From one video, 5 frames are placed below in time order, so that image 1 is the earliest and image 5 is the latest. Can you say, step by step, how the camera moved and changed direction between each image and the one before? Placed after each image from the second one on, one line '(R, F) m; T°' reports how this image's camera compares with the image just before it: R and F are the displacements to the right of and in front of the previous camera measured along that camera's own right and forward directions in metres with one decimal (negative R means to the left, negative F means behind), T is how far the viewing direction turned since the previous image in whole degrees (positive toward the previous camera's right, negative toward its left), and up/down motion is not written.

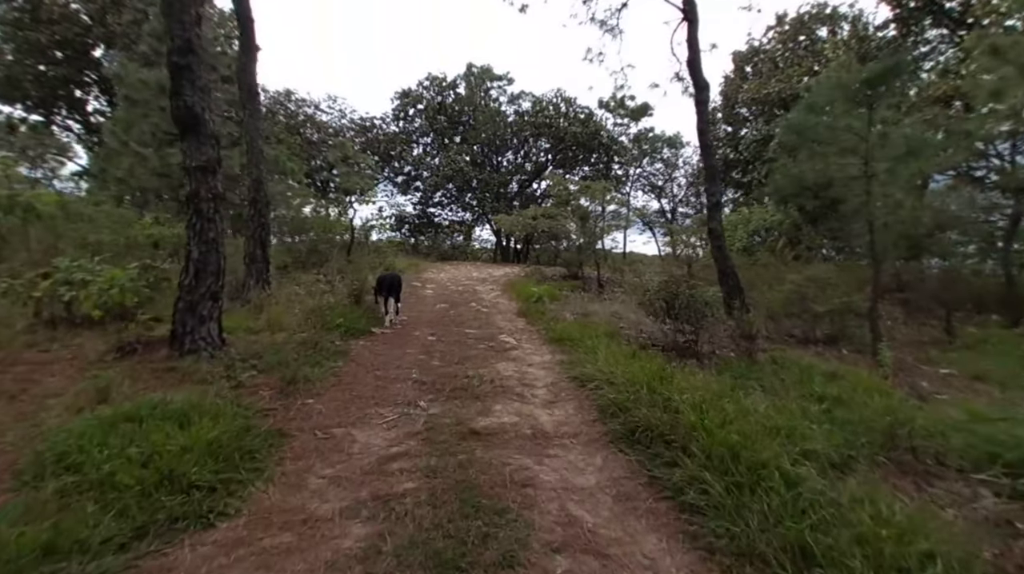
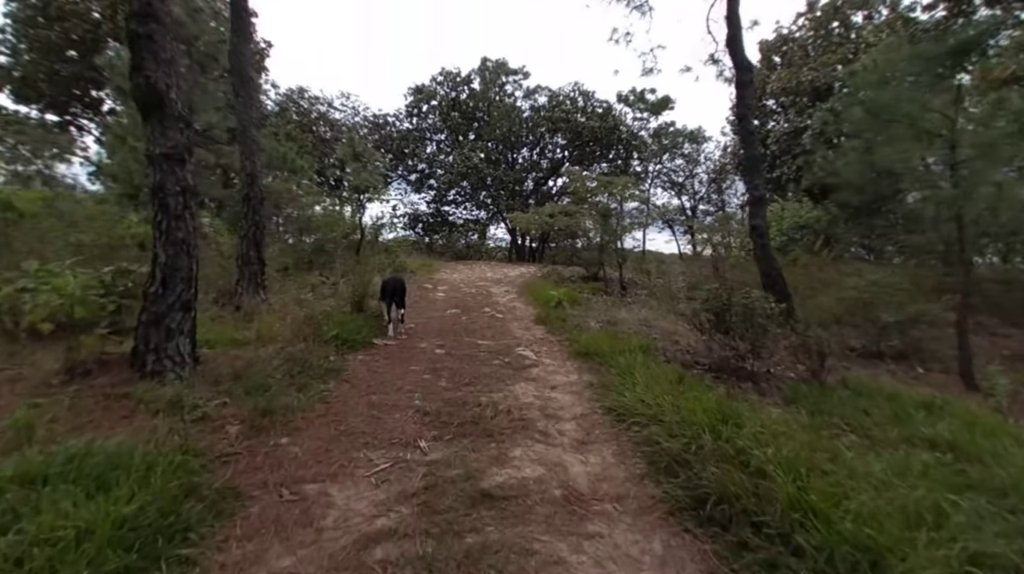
(-0.1, +0.9) m; -2°
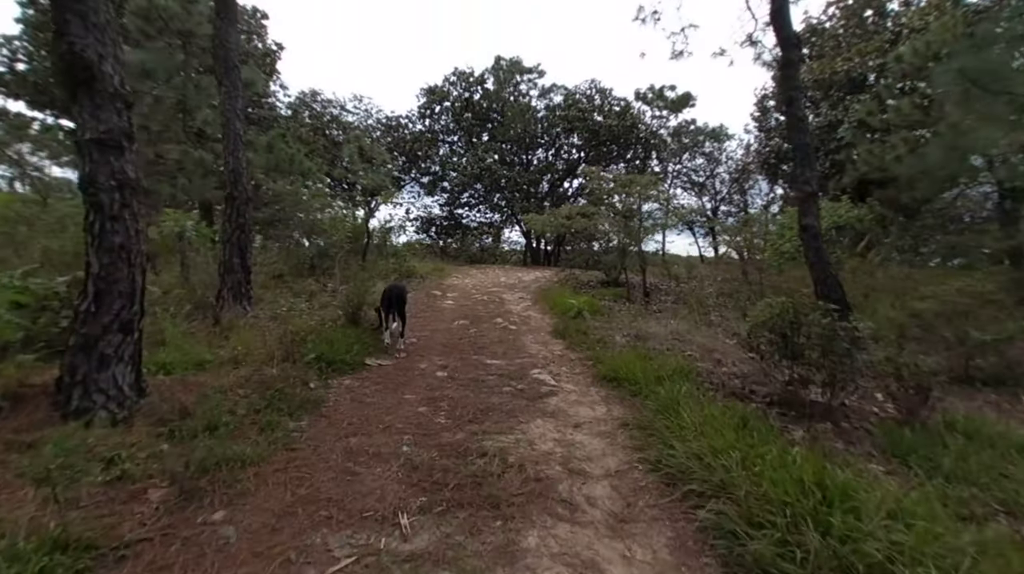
(0.0, +0.9) m; -2°
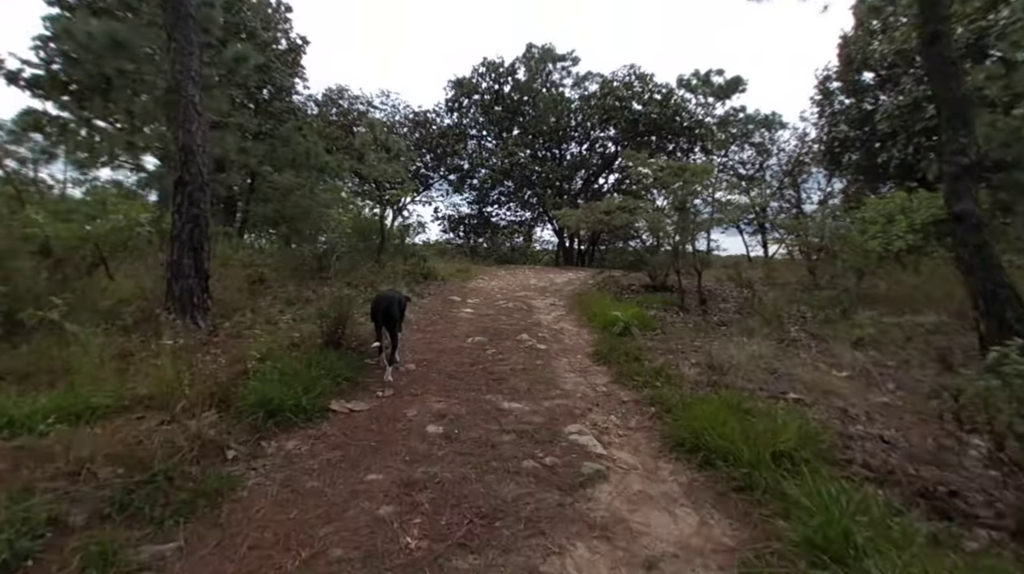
(0.0, +1.7) m; -4°
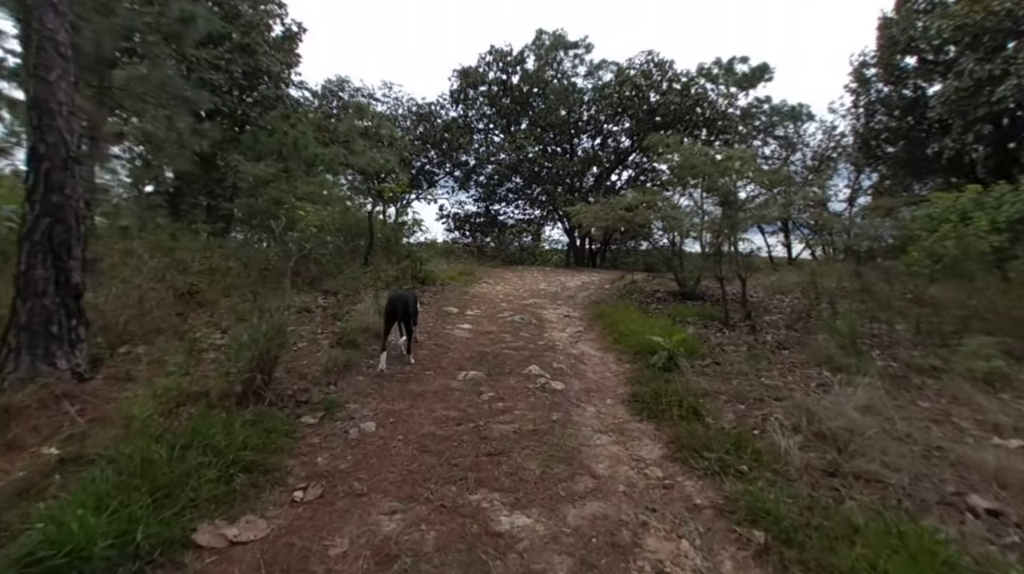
(0.0, +1.7) m; -1°
